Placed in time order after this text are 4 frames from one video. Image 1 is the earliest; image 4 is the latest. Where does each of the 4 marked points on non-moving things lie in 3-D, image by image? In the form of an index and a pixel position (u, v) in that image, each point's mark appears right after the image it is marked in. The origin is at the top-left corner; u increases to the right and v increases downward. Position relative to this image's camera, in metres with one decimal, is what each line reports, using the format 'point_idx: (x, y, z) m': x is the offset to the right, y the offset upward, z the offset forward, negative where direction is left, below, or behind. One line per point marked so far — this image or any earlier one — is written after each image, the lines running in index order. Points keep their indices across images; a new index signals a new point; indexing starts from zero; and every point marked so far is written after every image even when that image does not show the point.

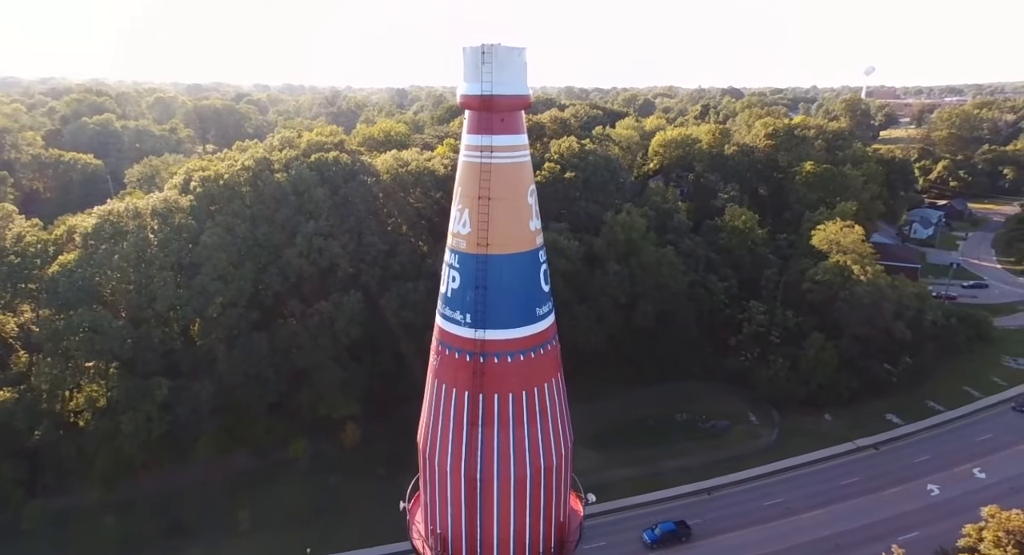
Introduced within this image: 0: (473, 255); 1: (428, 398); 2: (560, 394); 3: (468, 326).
0: (-0.6, +0.4, +10.5) m
1: (-1.3, -1.9, +11.5) m
2: (+0.8, -1.8, +11.5) m
3: (-0.6, -0.7, +10.7) m
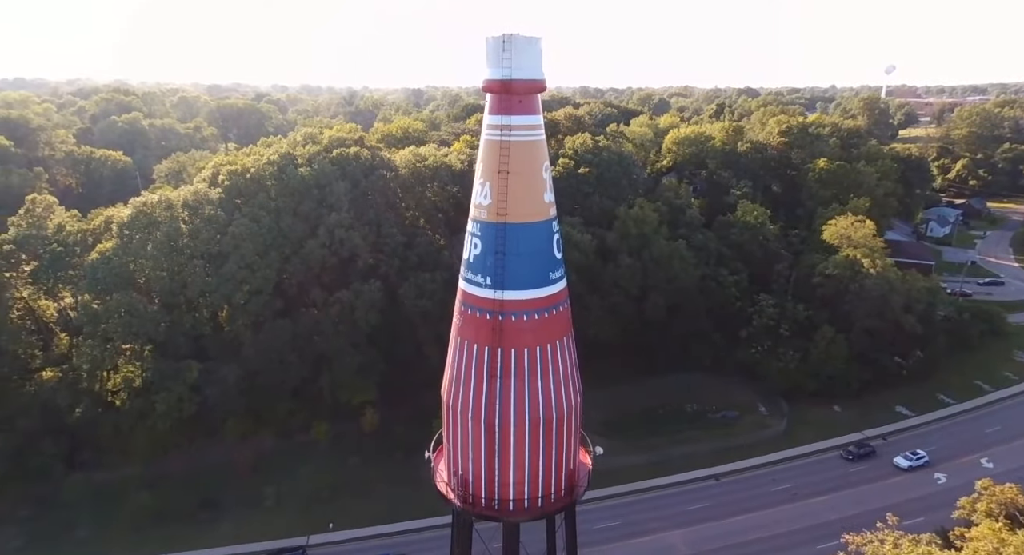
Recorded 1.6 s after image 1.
0: (-0.3, +0.8, +11.5) m
1: (-1.1, -1.5, +12.4) m
2: (+1.1, -1.4, +12.4) m
3: (-0.4, -0.3, +11.6) m
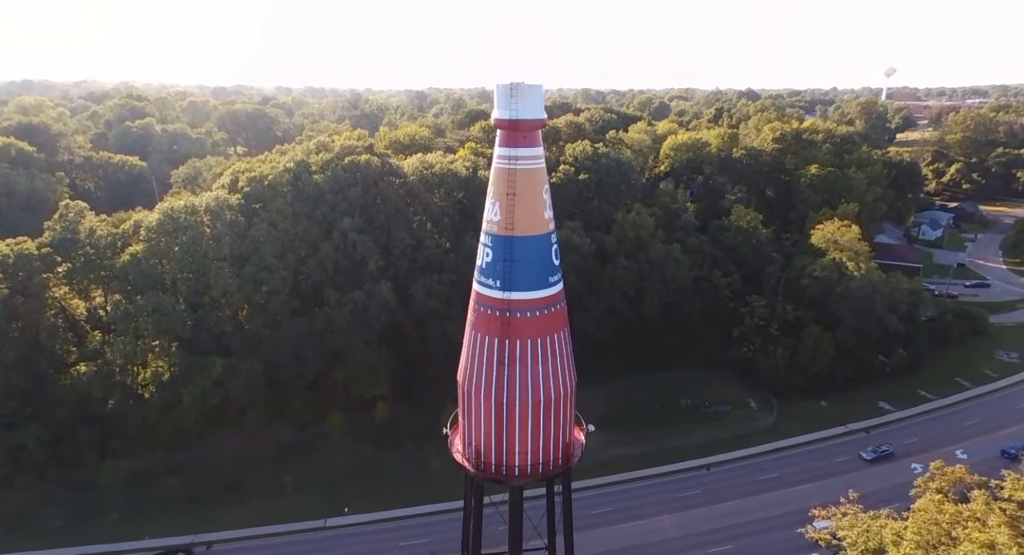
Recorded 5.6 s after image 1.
0: (-0.2, +0.7, +13.4) m
1: (-1.0, -1.5, +14.3) m
2: (+1.2, -1.5, +14.3) m
3: (-0.3, -0.4, +13.5) m
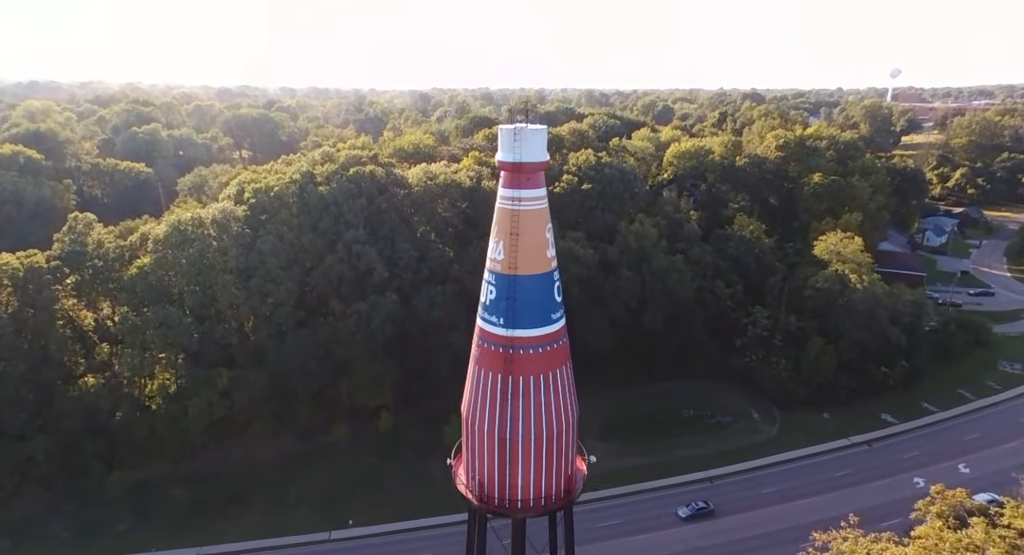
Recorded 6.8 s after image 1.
0: (-0.1, +0.1, +13.6) m
1: (-0.9, -2.1, +14.5) m
2: (+1.2, -2.1, +14.5) m
3: (-0.2, -1.0, +13.7) m
